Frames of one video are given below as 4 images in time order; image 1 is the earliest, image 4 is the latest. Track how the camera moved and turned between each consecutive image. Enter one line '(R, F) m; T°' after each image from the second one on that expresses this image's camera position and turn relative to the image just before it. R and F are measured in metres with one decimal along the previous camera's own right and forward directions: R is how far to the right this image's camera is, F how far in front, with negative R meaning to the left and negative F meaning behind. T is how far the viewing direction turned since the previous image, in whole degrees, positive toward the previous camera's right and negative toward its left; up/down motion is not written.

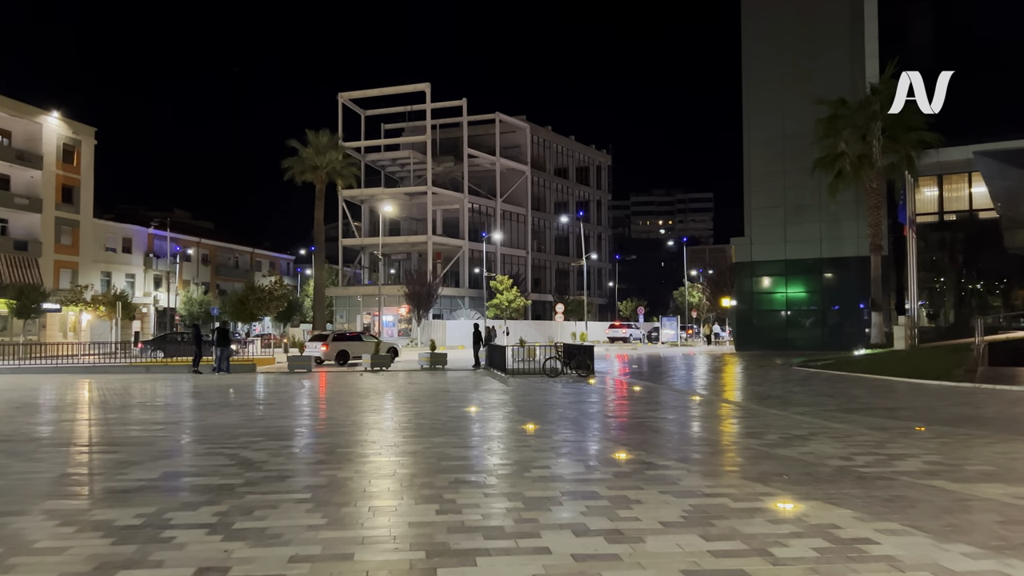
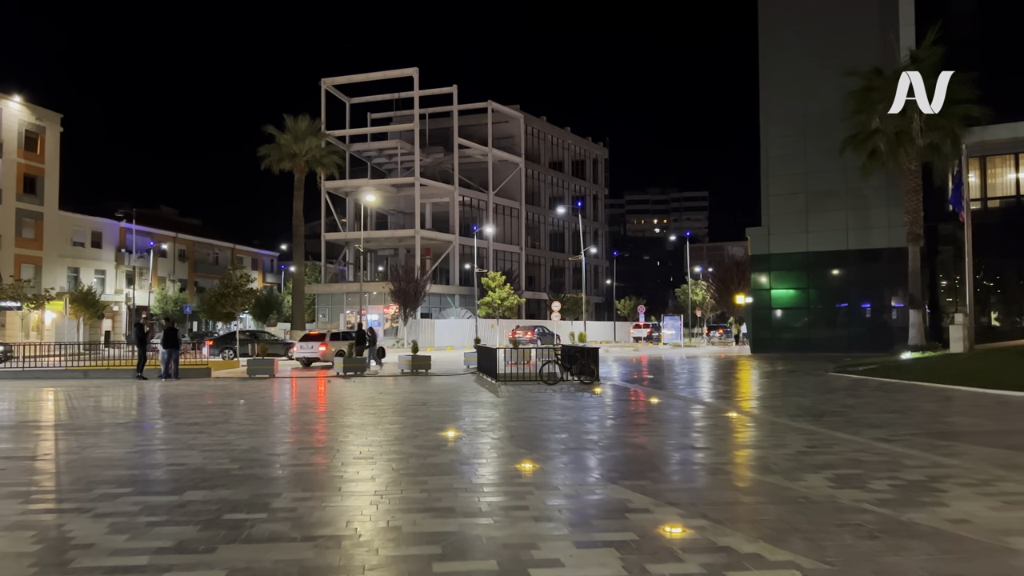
(0.0, +3.8) m; 0°
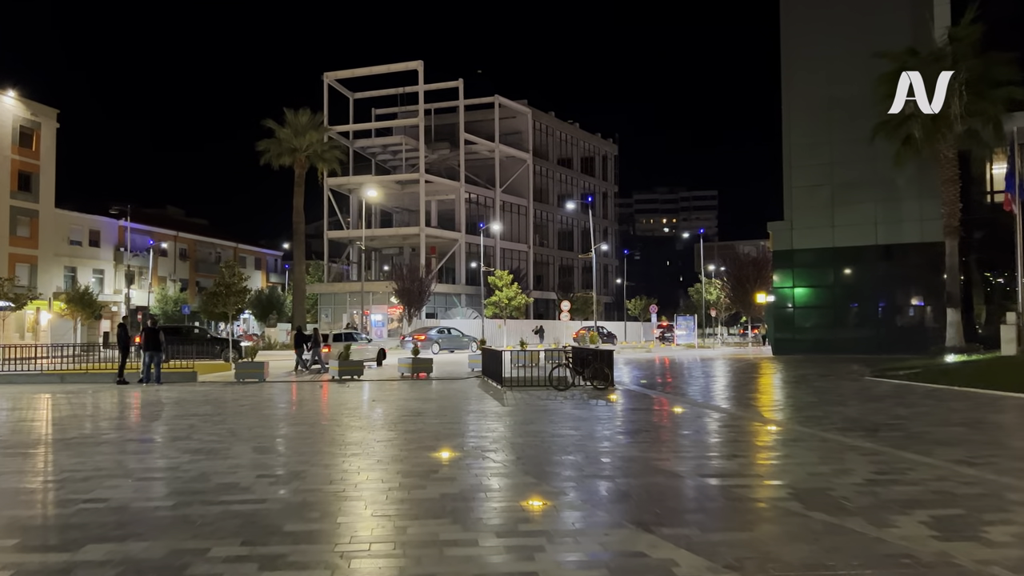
(0.0, +1.9) m; -1°
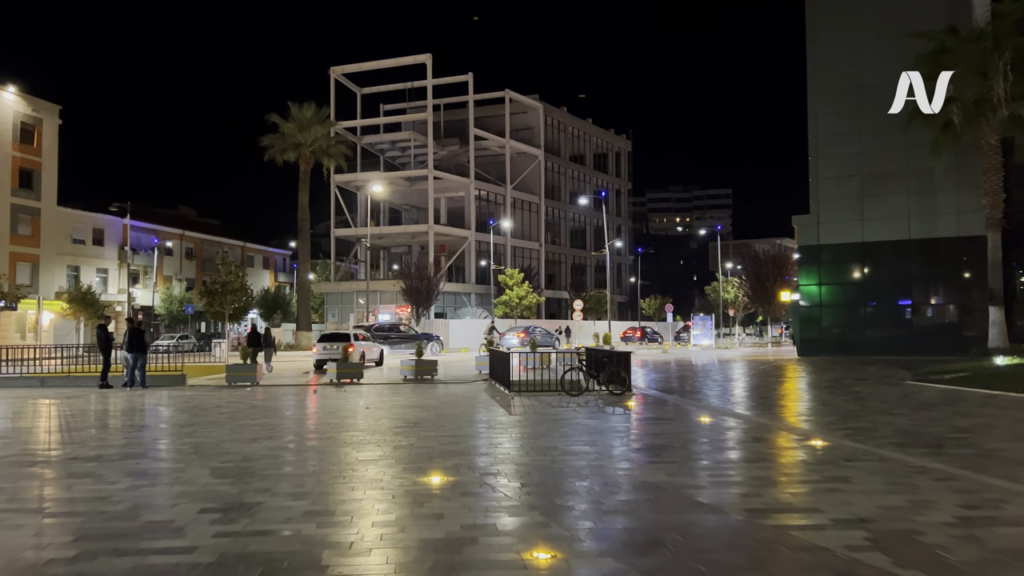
(+0.1, +1.7) m; -1°
